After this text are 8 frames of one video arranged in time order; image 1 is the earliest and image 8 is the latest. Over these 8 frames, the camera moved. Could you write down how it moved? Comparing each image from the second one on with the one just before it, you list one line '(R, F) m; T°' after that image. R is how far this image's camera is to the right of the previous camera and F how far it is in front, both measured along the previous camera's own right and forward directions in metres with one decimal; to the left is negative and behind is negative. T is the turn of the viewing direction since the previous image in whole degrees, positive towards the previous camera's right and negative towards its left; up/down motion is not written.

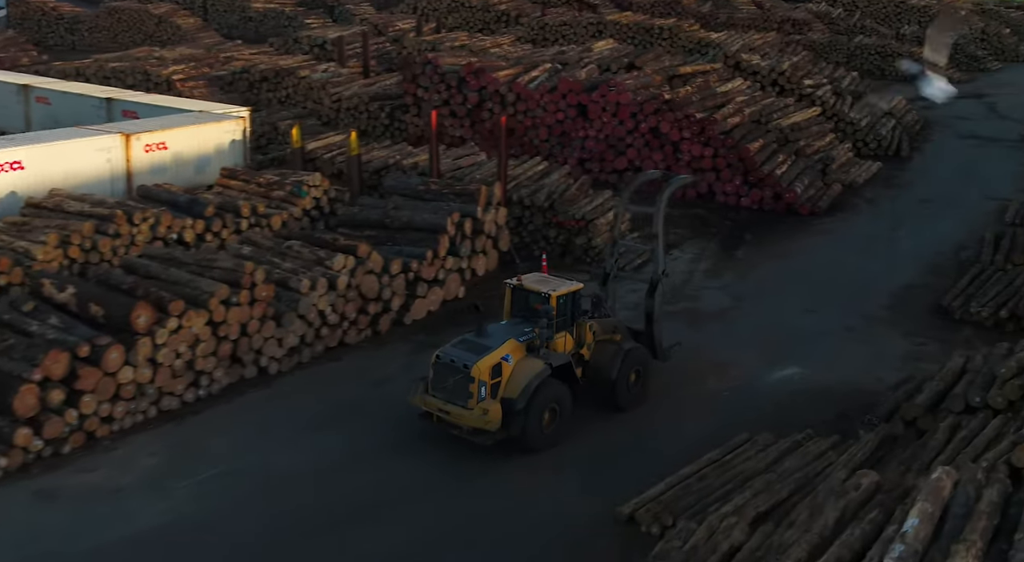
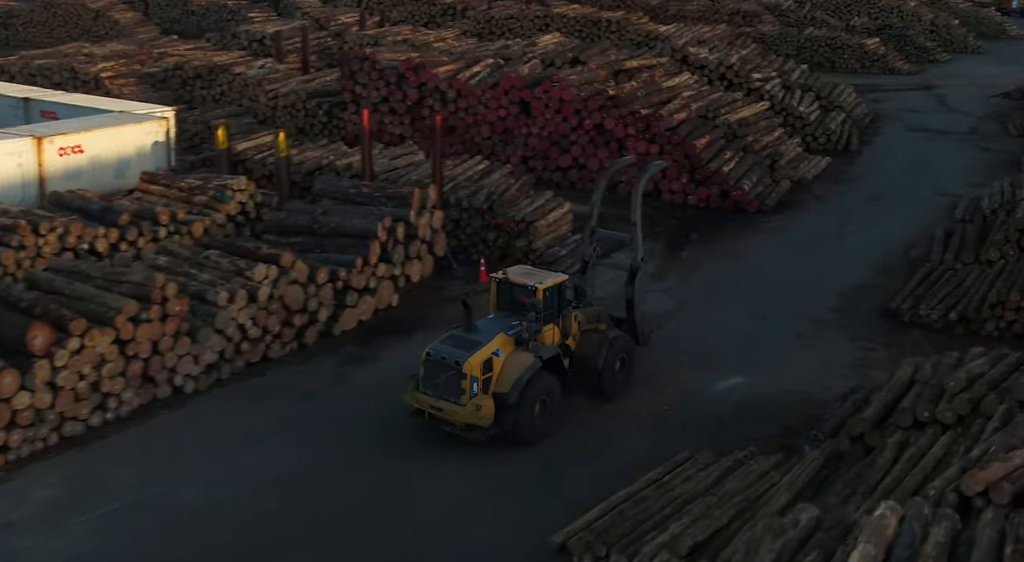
(+0.4, +0.8) m; +2°
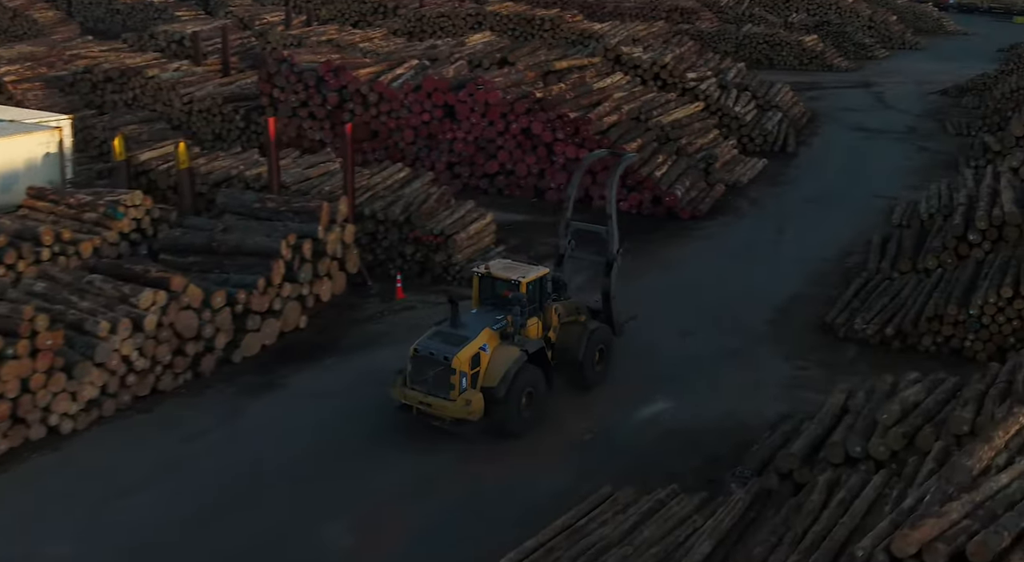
(+0.6, +1.1) m; +3°
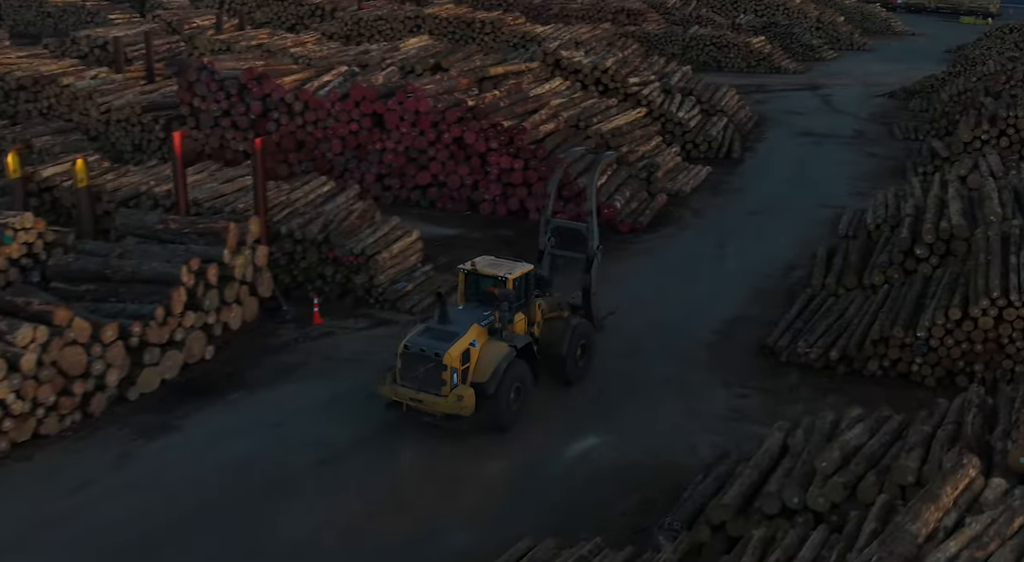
(+0.6, +1.1) m; +2°
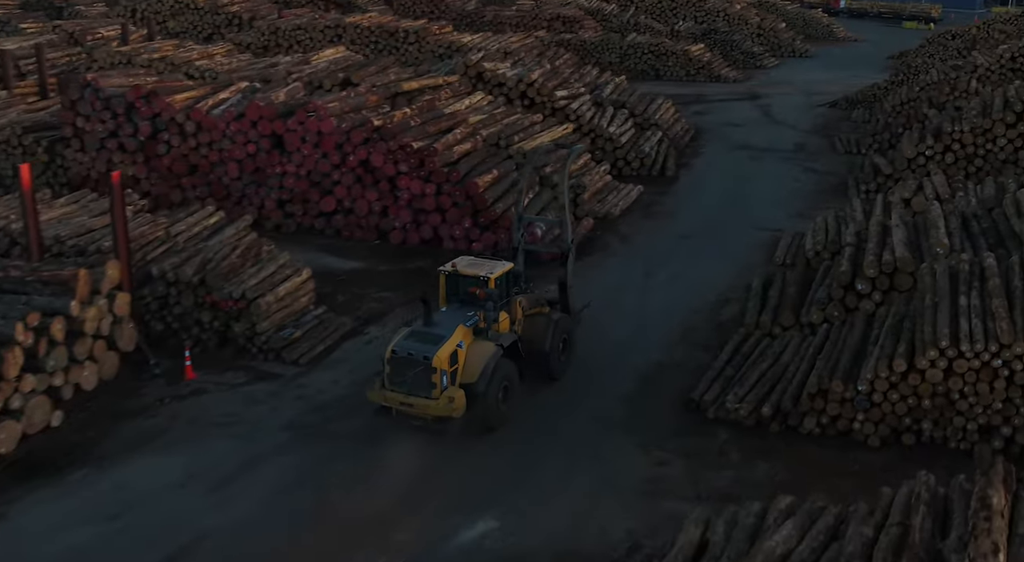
(+0.8, +1.8) m; +2°
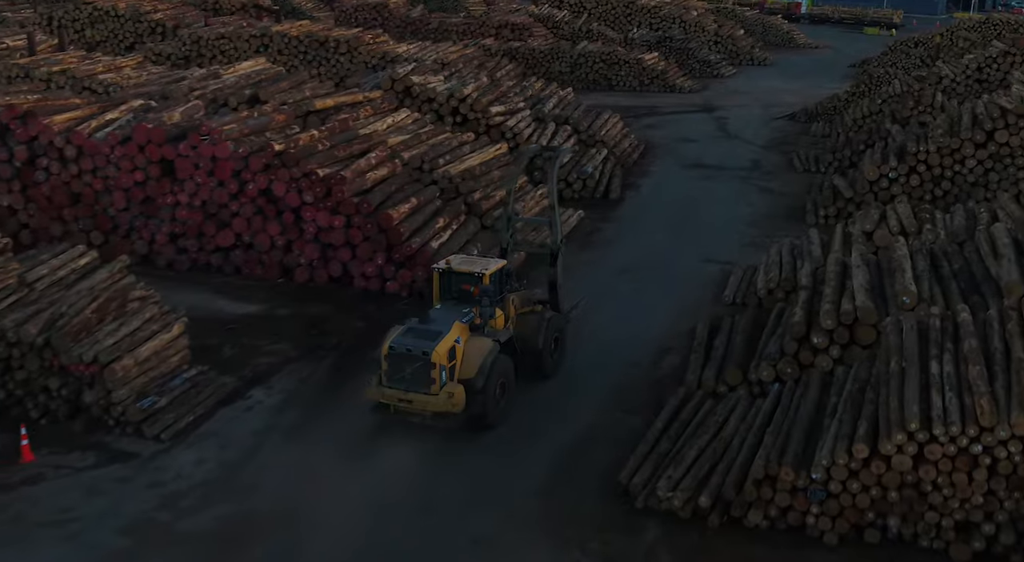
(+0.9, +2.2) m; +2°
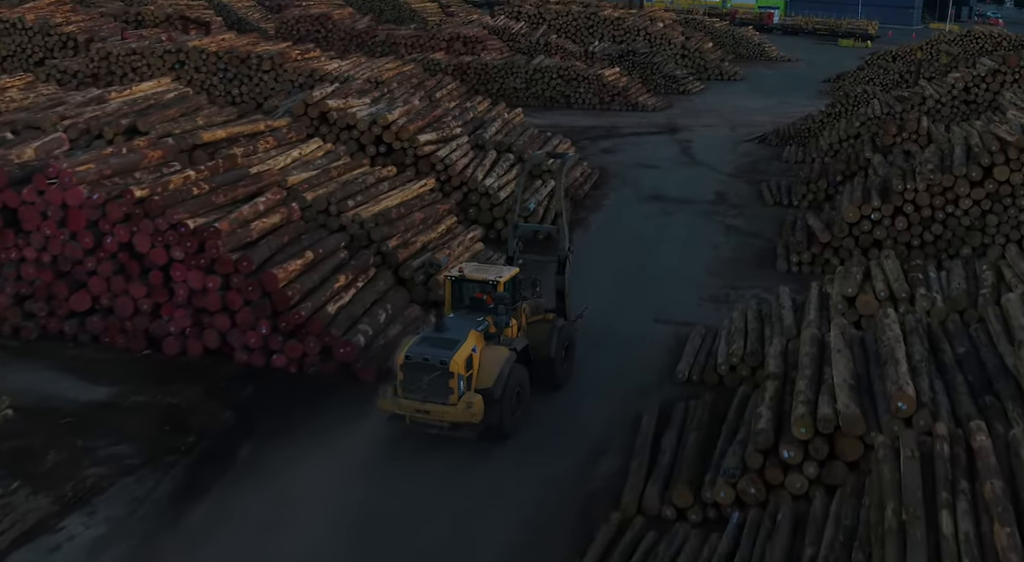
(+1.0, +3.1) m; +1°
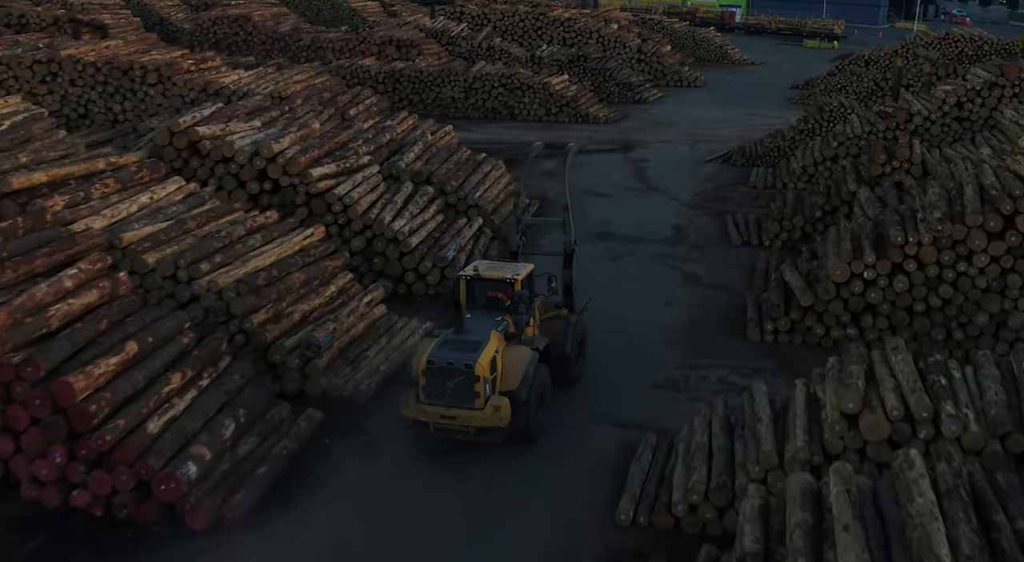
(+0.9, +3.9) m; +2°
